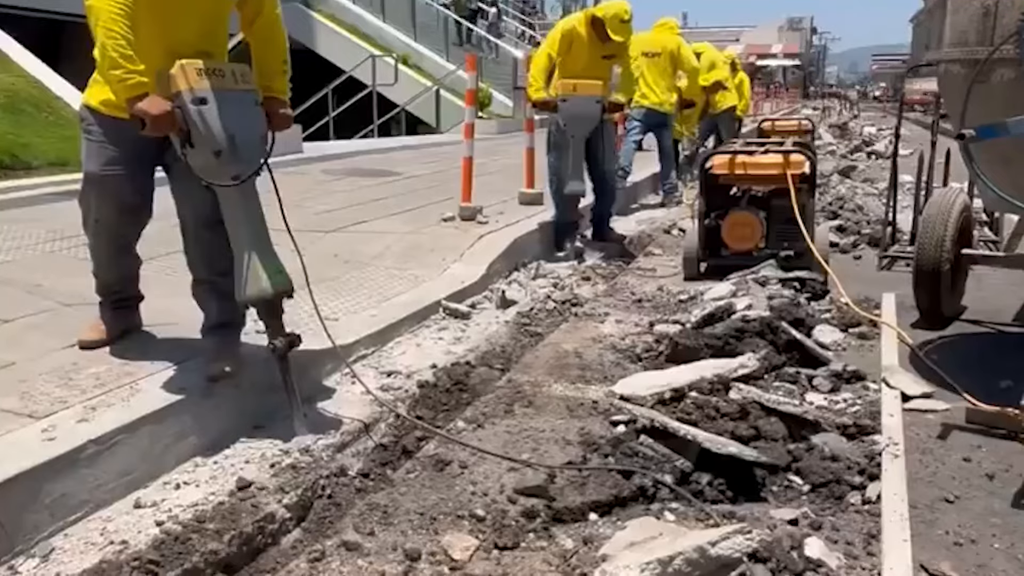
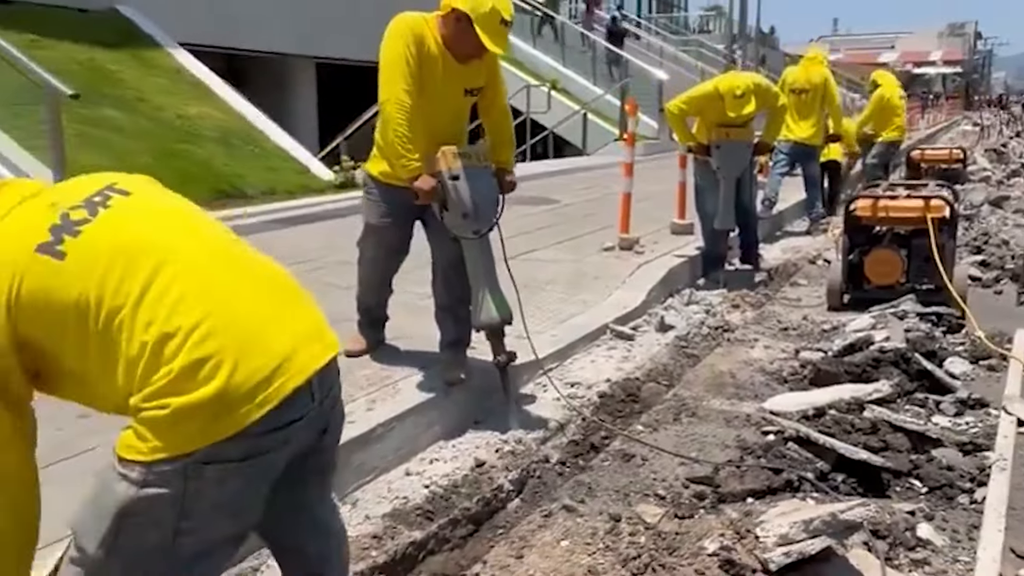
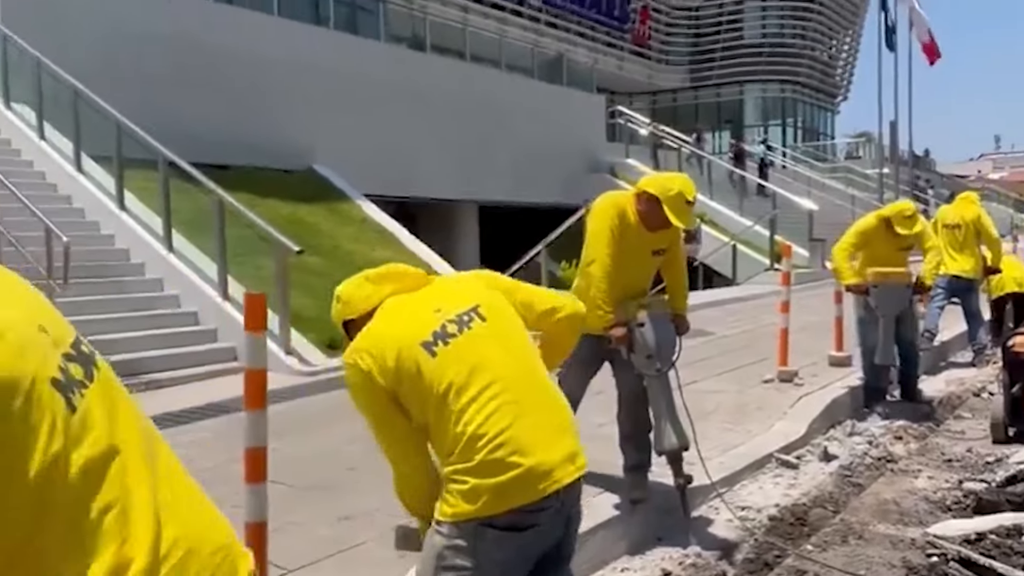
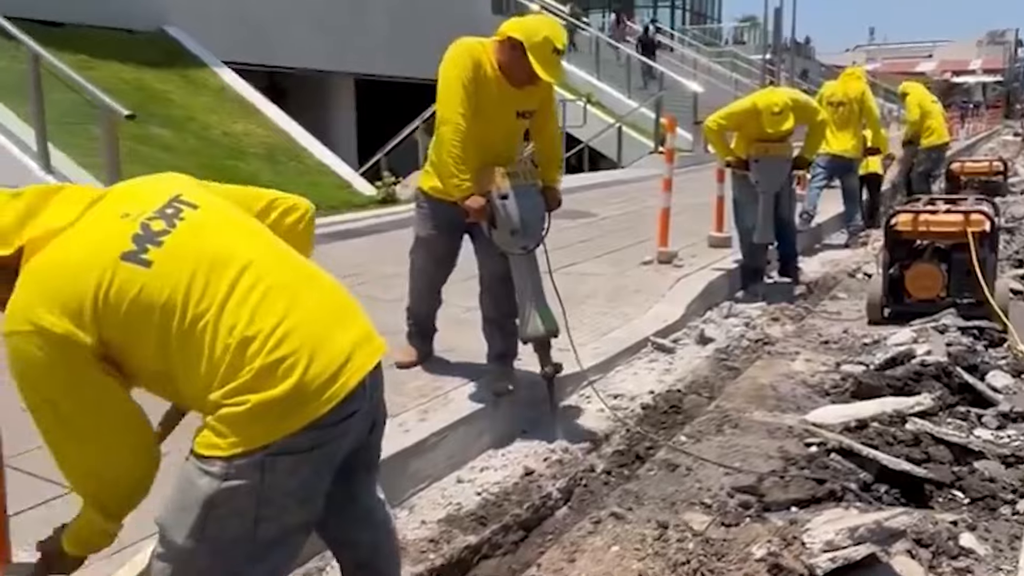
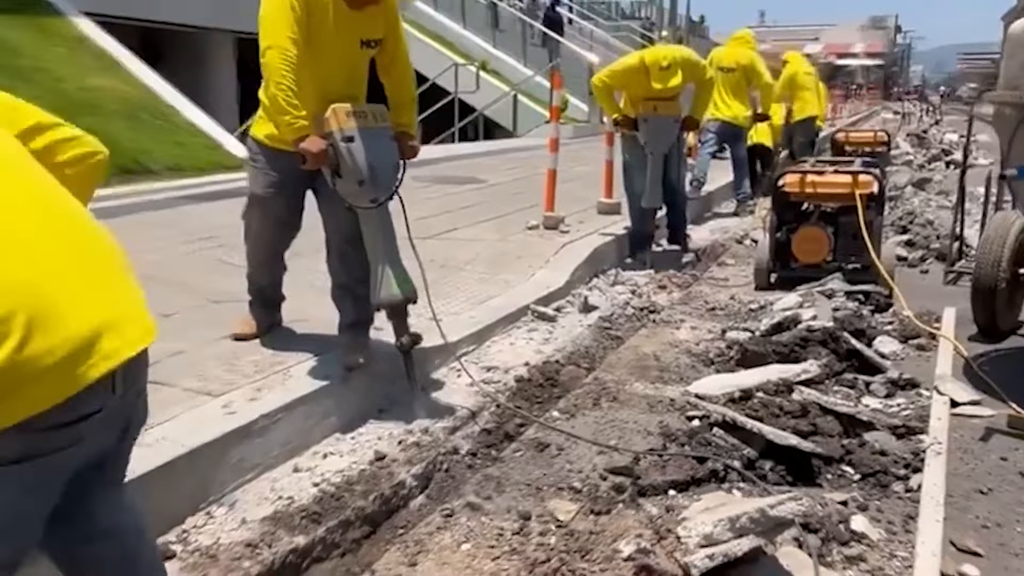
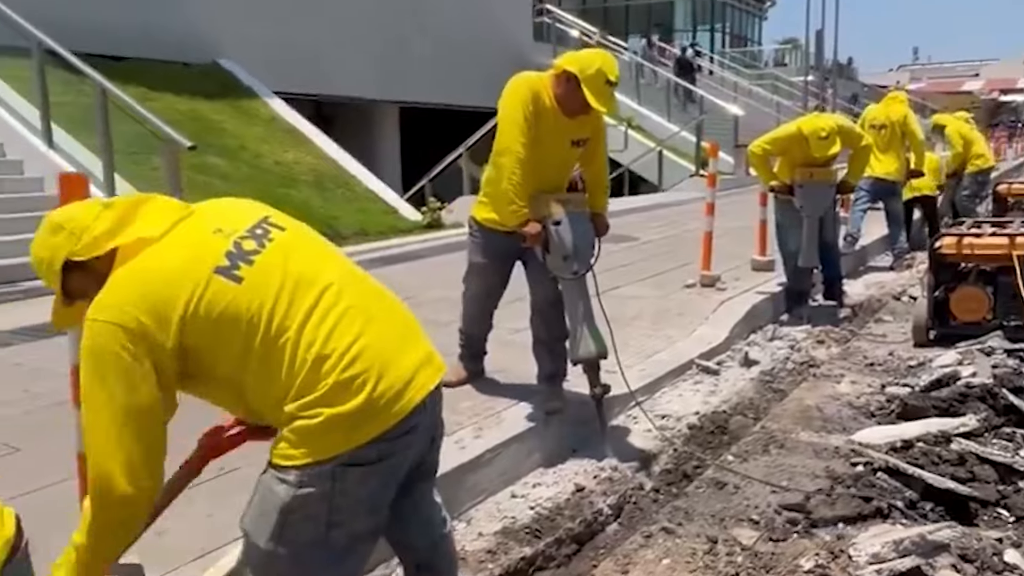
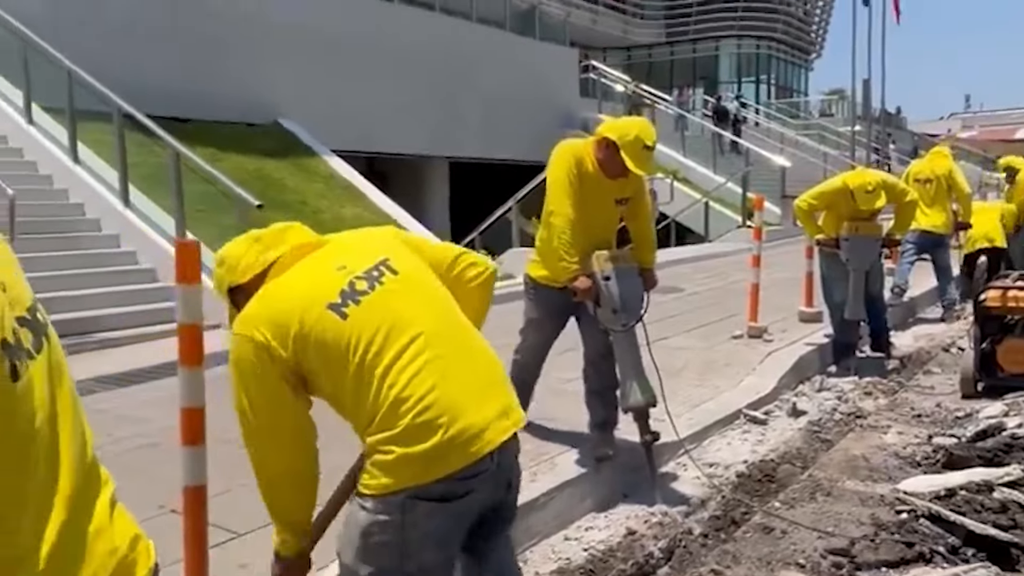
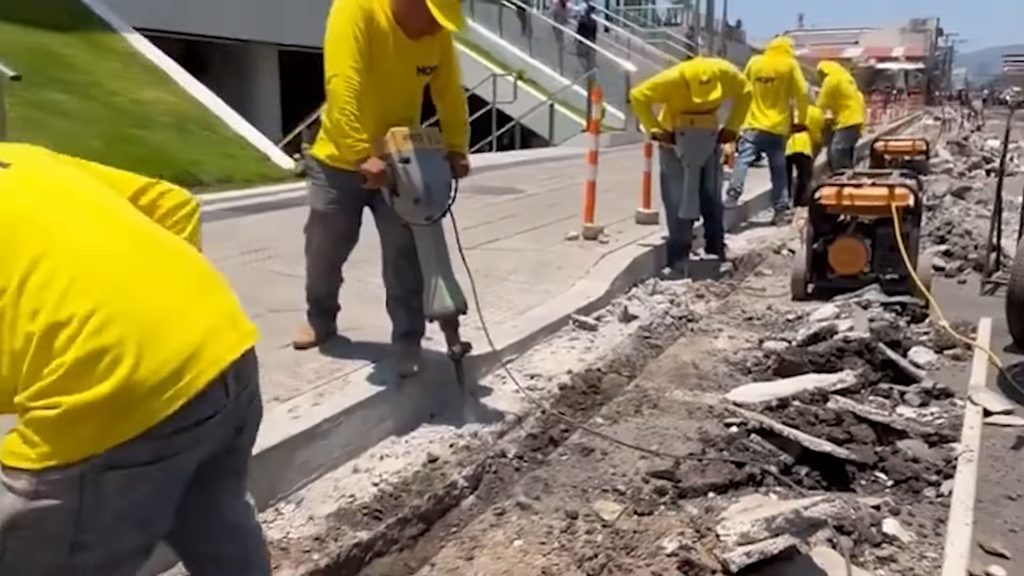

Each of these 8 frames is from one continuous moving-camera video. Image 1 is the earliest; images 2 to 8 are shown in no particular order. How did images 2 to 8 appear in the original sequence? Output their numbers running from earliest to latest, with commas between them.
5, 8, 2, 4, 6, 7, 3
